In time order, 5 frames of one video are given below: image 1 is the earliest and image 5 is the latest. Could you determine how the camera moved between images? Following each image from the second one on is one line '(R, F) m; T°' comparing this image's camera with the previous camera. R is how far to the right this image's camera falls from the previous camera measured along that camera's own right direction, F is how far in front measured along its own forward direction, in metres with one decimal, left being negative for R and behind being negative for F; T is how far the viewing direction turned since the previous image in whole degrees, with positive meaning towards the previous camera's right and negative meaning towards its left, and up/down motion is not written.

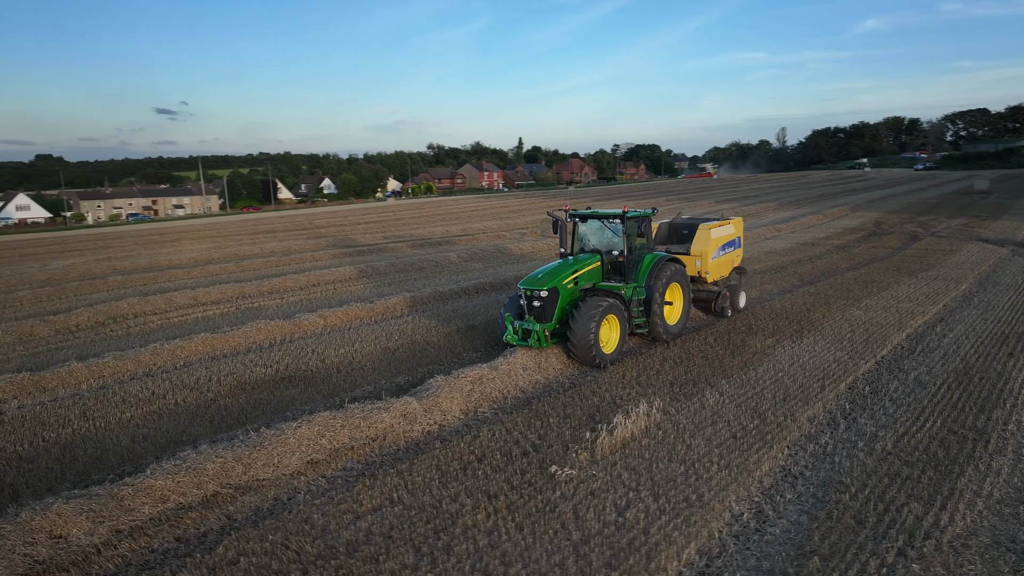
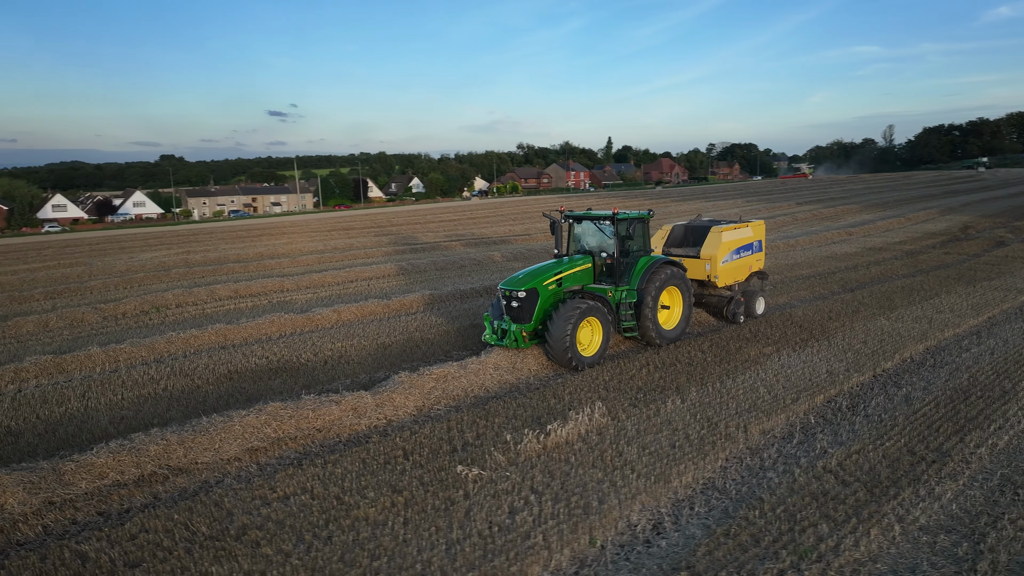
(+1.3, 0.0) m; -7°
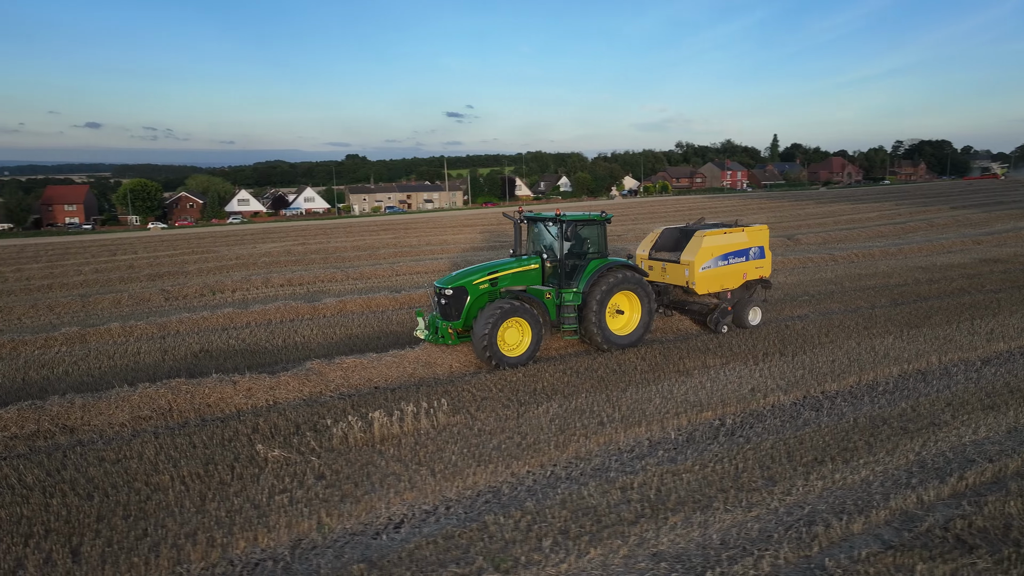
(+2.6, +0.2) m; -13°
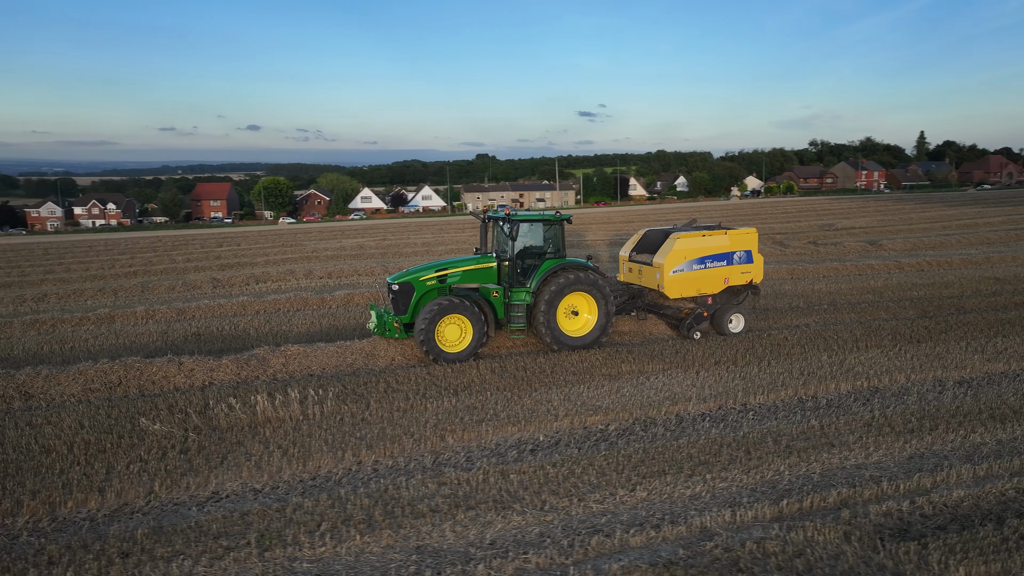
(+2.1, +0.1) m; -10°
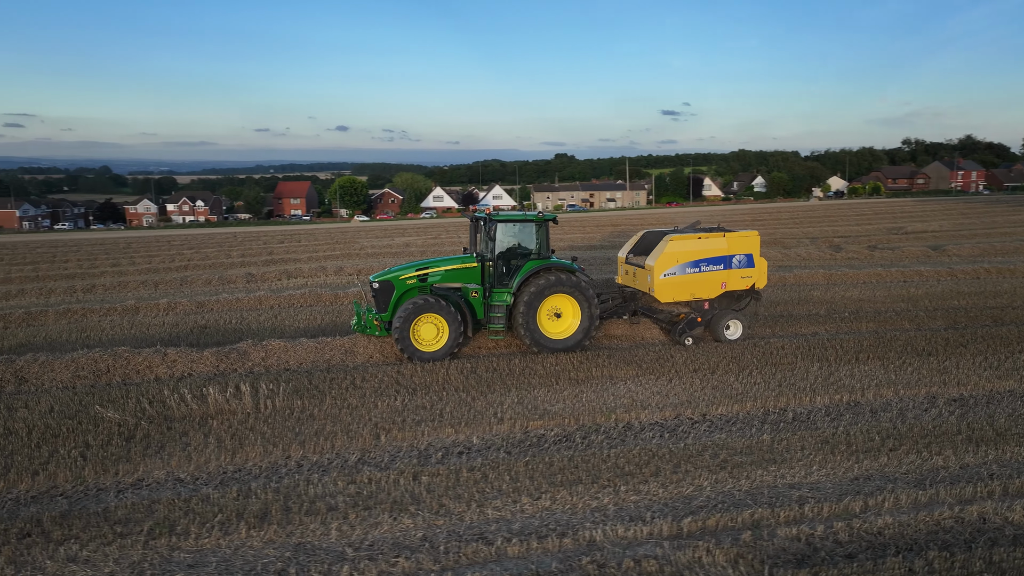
(+1.1, +0.1) m; -6°
